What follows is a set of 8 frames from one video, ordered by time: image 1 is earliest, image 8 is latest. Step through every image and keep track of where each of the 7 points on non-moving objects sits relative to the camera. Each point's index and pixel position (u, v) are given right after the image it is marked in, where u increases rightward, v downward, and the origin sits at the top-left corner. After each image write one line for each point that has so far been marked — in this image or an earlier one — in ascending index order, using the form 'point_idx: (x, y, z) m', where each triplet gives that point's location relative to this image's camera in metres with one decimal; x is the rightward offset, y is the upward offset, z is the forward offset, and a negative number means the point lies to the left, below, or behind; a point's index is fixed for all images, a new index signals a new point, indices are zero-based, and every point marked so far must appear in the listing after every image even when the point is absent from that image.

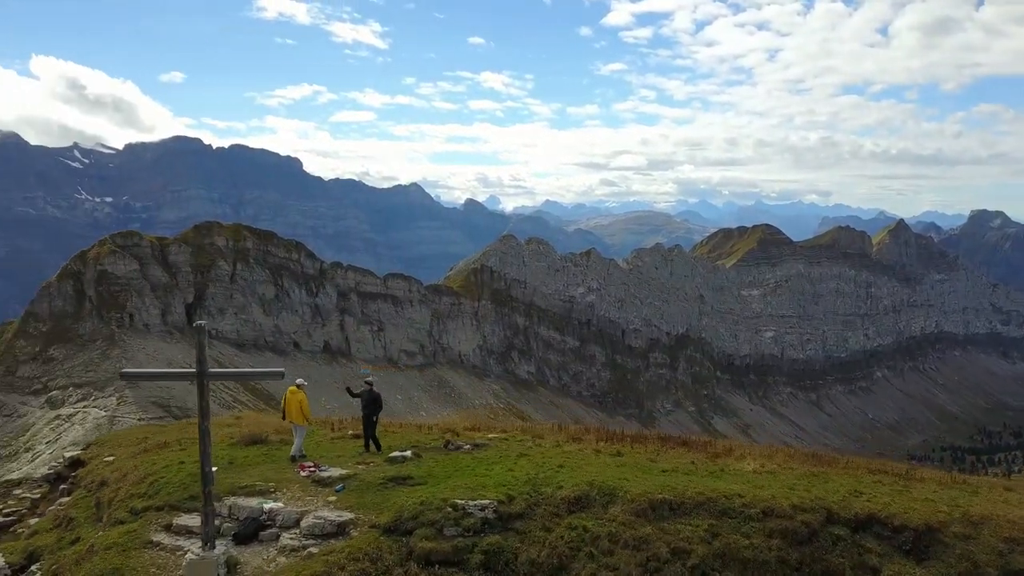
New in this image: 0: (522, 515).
0: (+0.2, -4.2, +15.3) m
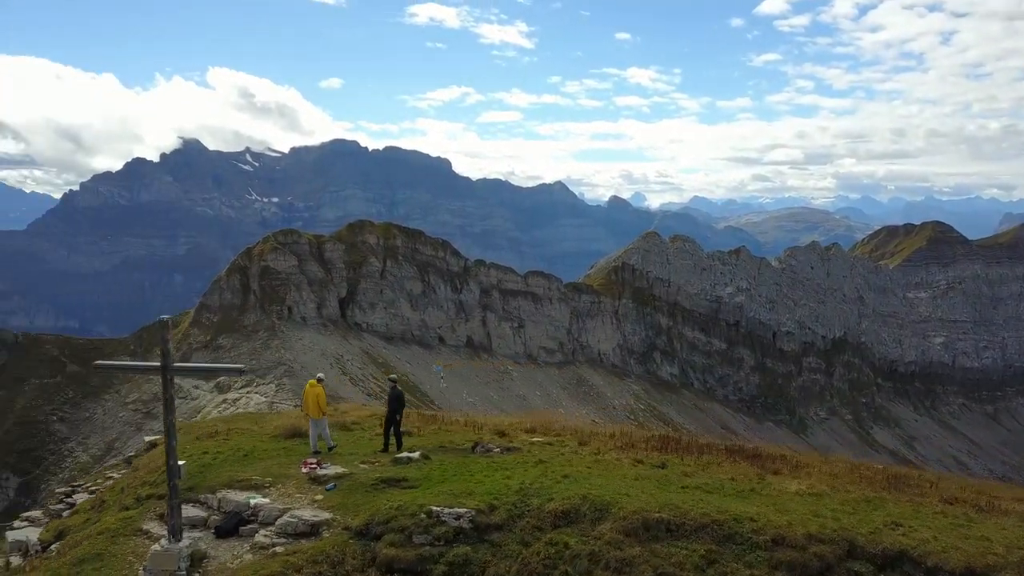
0: (-0.2, -4.2, +14.6) m
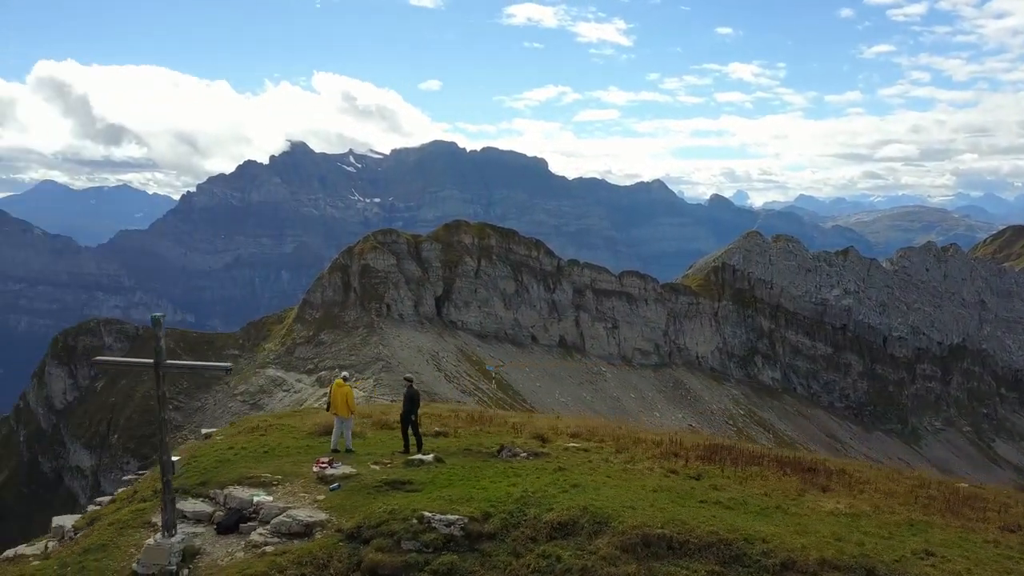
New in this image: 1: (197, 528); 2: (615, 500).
0: (-0.3, -4.2, +14.2) m
1: (-5.8, -4.4, +15.0) m
2: (+2.0, -4.1, +15.6) m
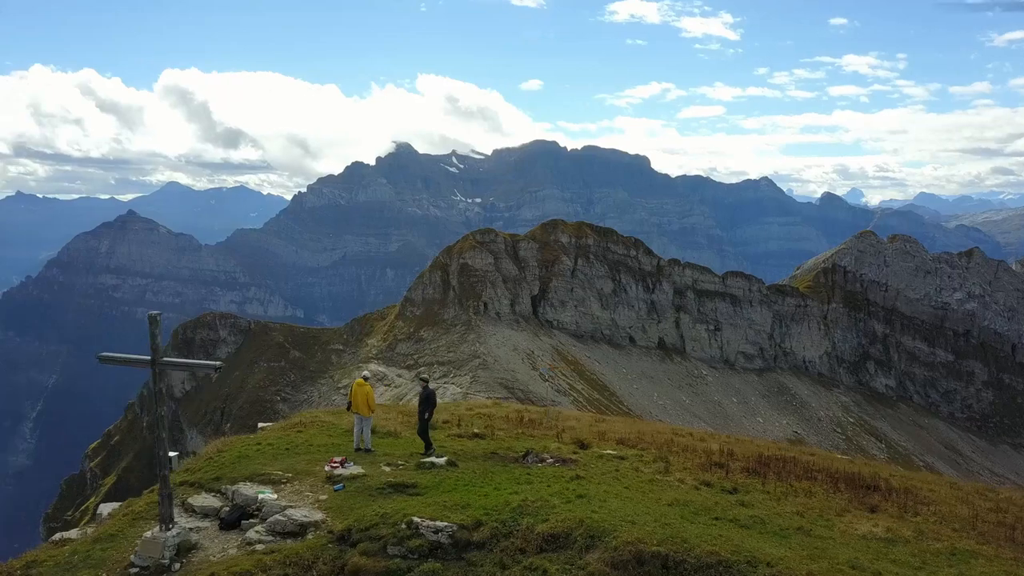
0: (-0.5, -4.3, +13.8) m
1: (-5.8, -4.4, +15.3) m
2: (+1.9, -4.1, +14.9) m
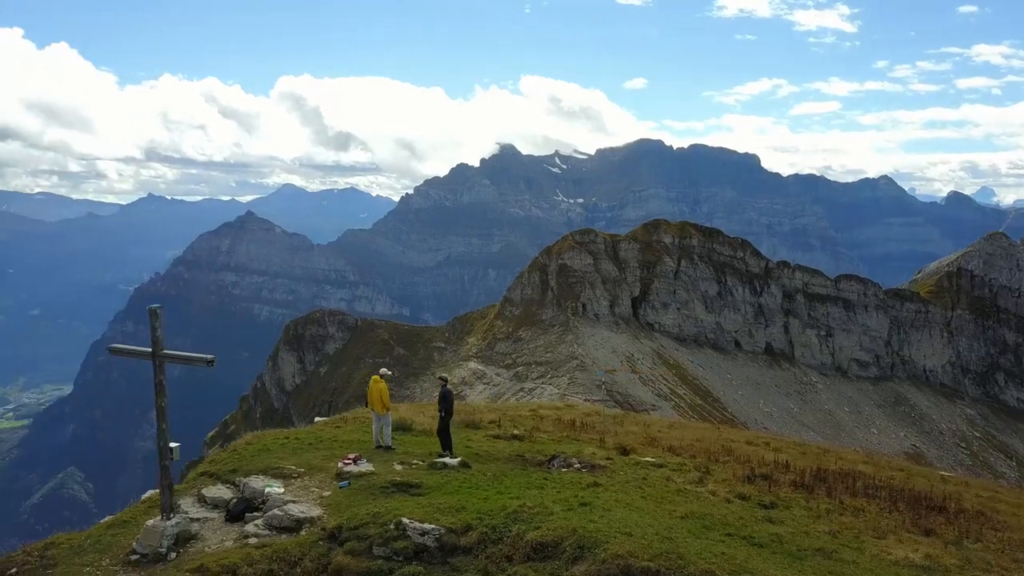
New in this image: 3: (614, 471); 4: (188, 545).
0: (-0.7, -4.2, +13.4) m
1: (-5.8, -4.3, +15.6) m
2: (+1.9, -4.1, +14.2) m
3: (+2.5, -4.4, +19.9) m
4: (-5.7, -4.5, +14.3) m
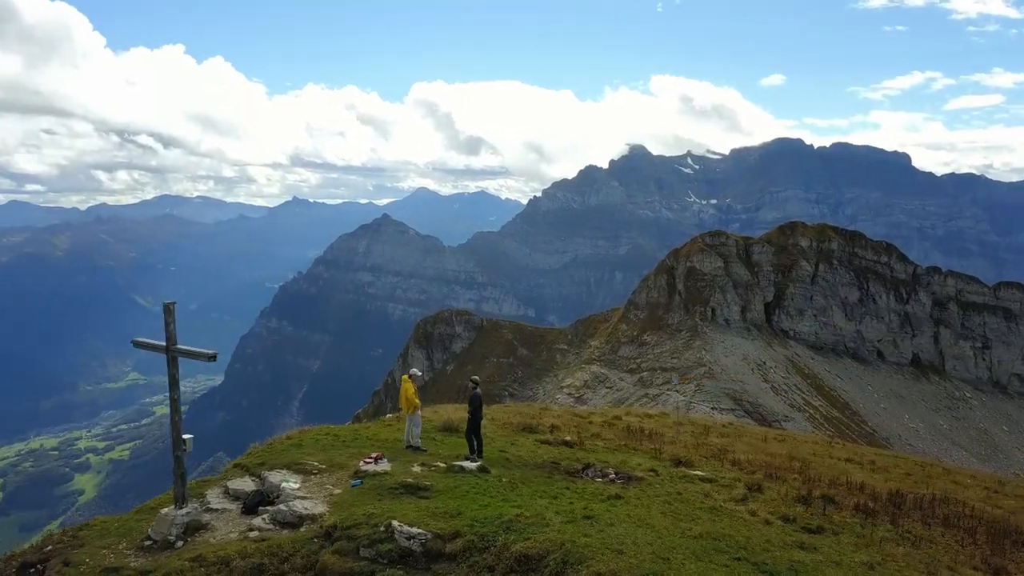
0: (-0.9, -4.3, +13.1) m
1: (-5.6, -4.3, +16.1) m
2: (+1.7, -4.2, +13.5) m
3: (+3.2, -4.5, +19.0) m
4: (-5.7, -4.5, +14.8) m
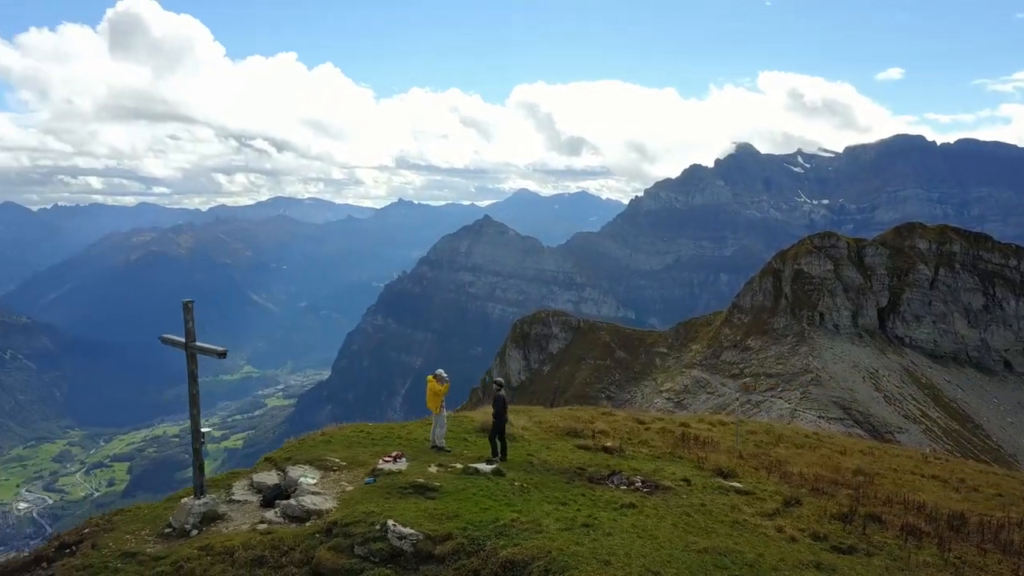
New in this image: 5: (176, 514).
0: (-1.1, -4.3, +13.1) m
1: (-5.4, -4.3, +16.7) m
2: (+1.6, -4.3, +13.2) m
3: (+3.7, -4.6, +18.4) m
4: (-5.7, -4.5, +15.4) m
5: (-6.3, -4.3, +15.3) m
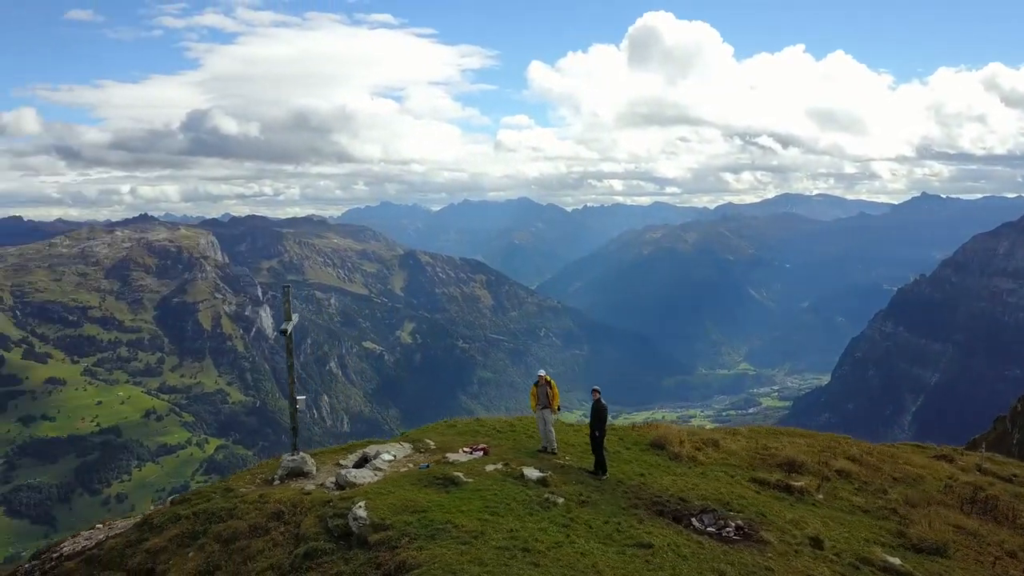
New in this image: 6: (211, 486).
0: (-2.3, -4.2, +13.4) m
1: (-3.8, -4.0, +18.7) m
2: (-0.1, -4.3, +11.8) m
3: (+4.7, -4.8, +14.9) m
4: (-4.7, -4.2, +17.9) m
5: (-5.3, -3.9, +18.2) m
6: (-6.8, -4.5, +18.3) m
